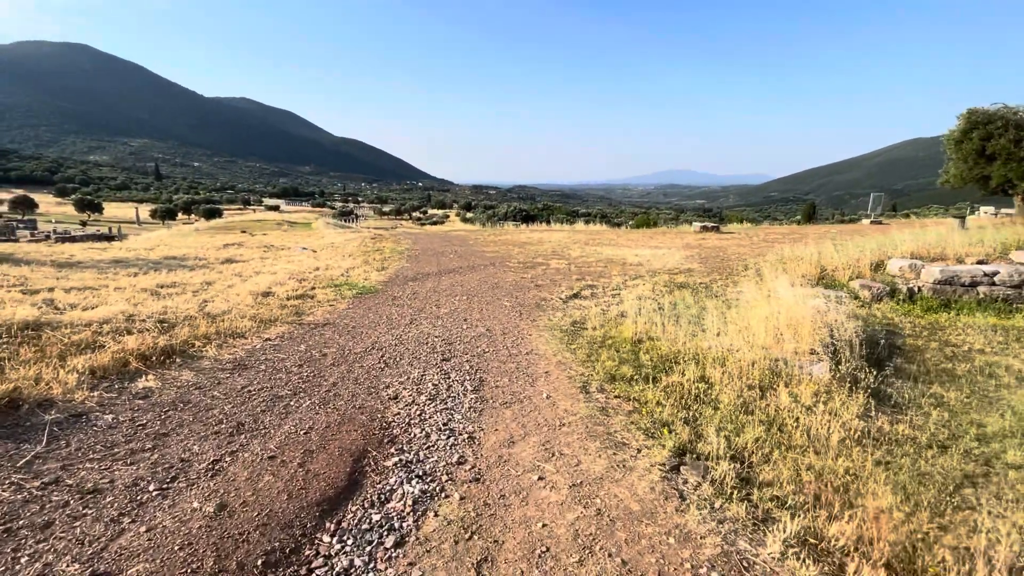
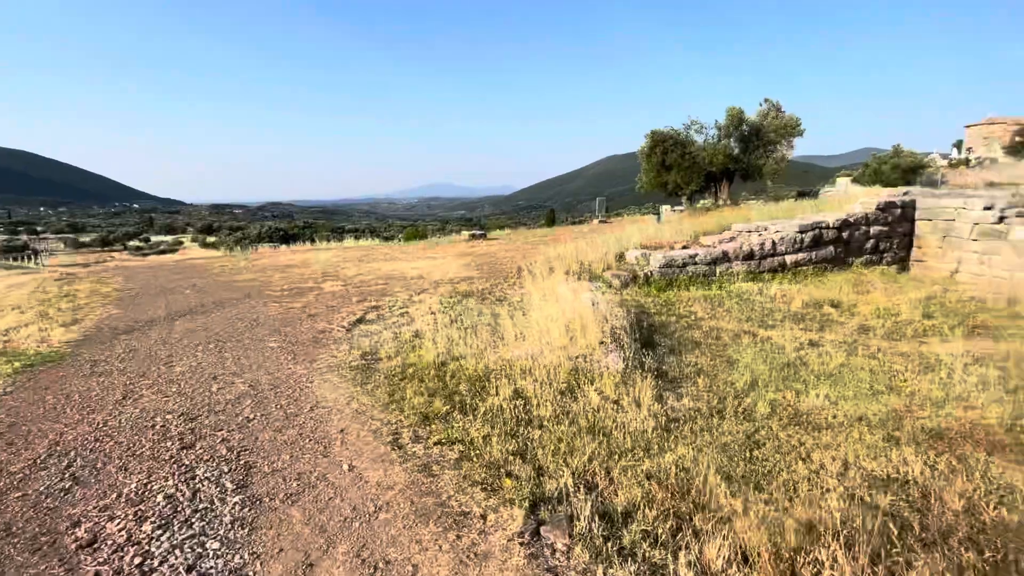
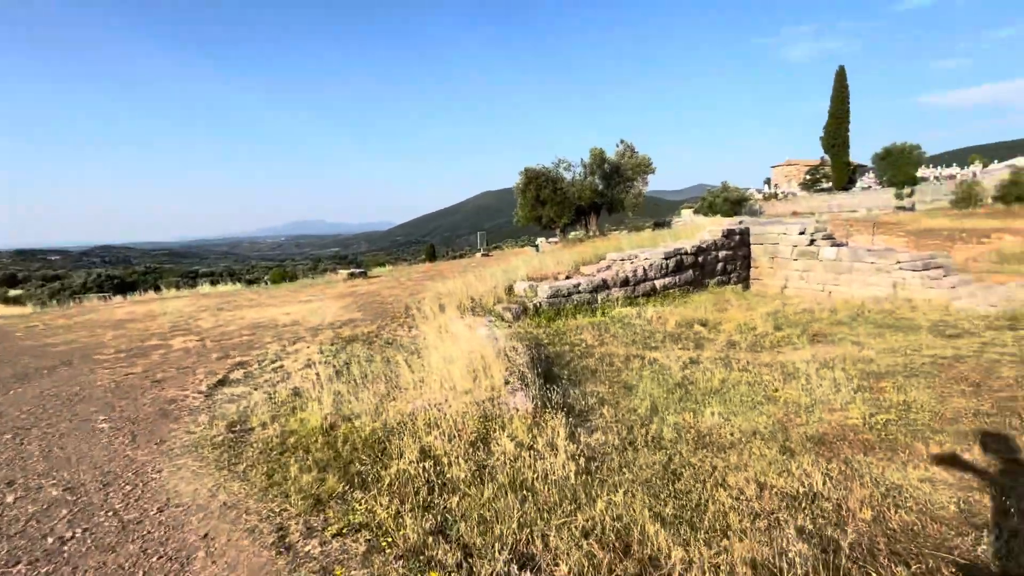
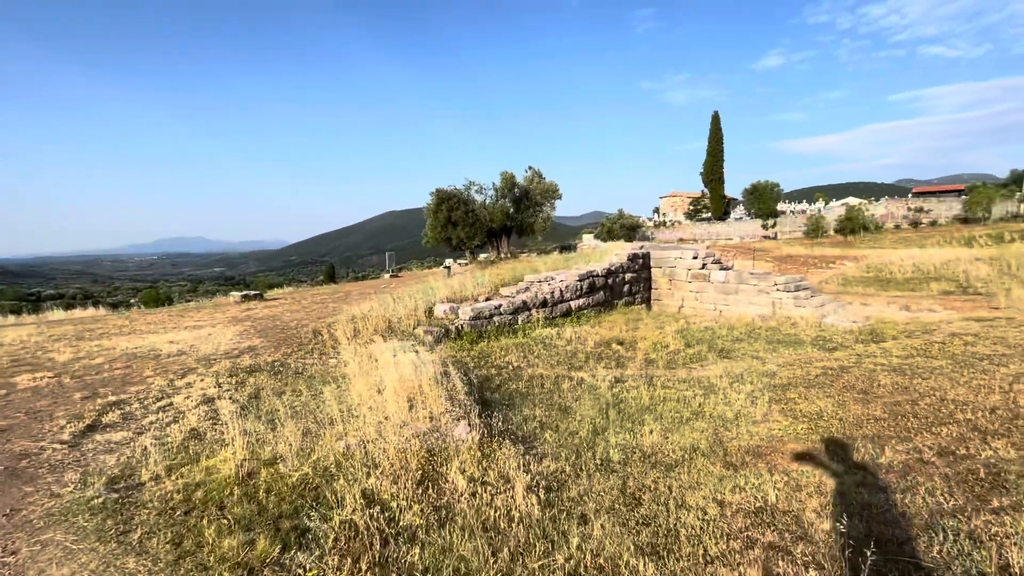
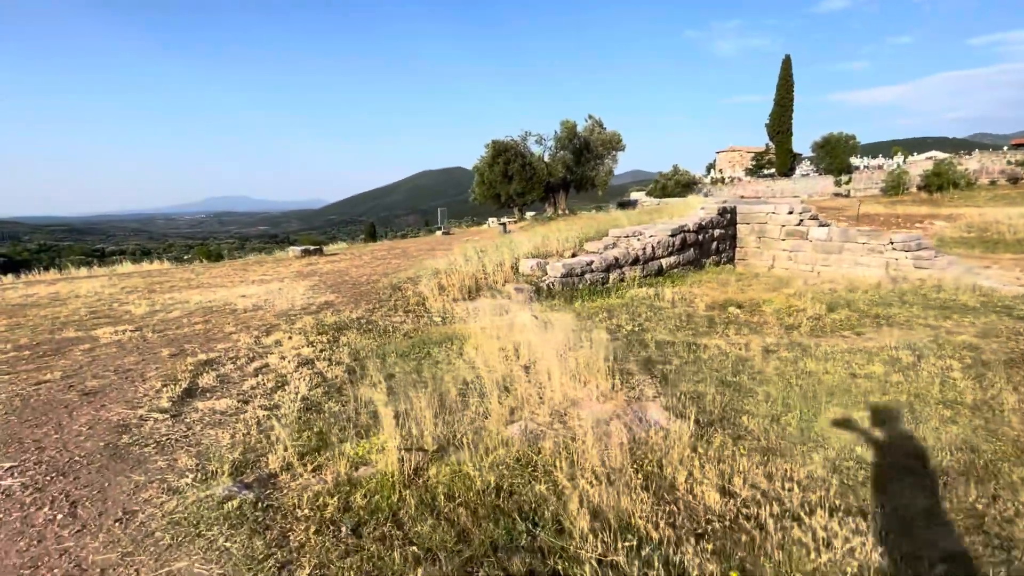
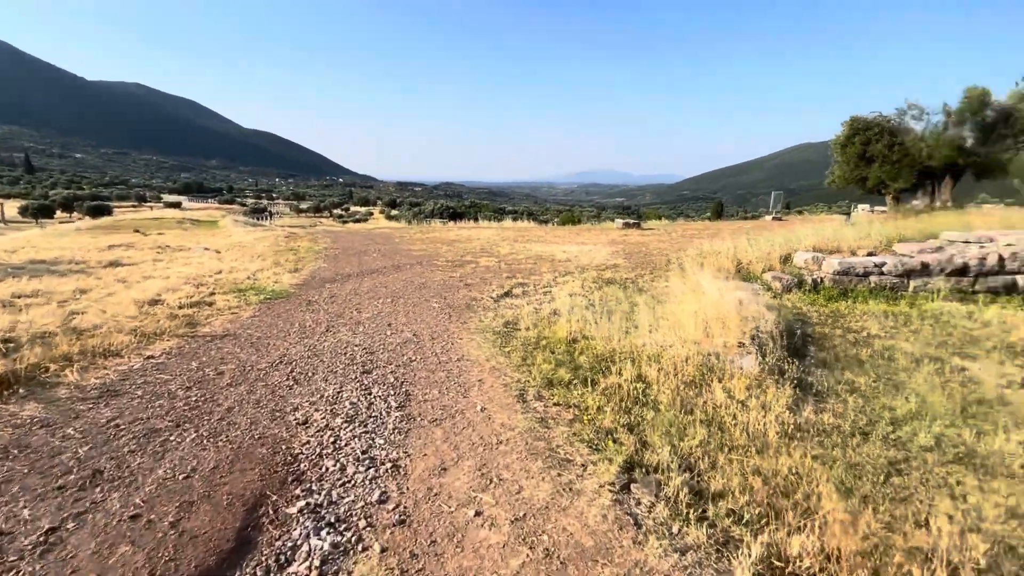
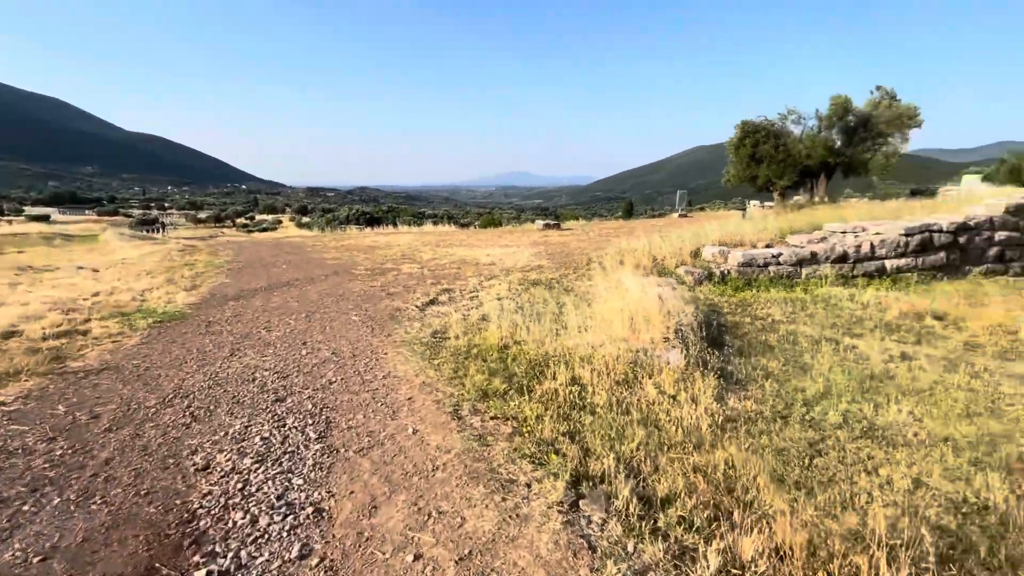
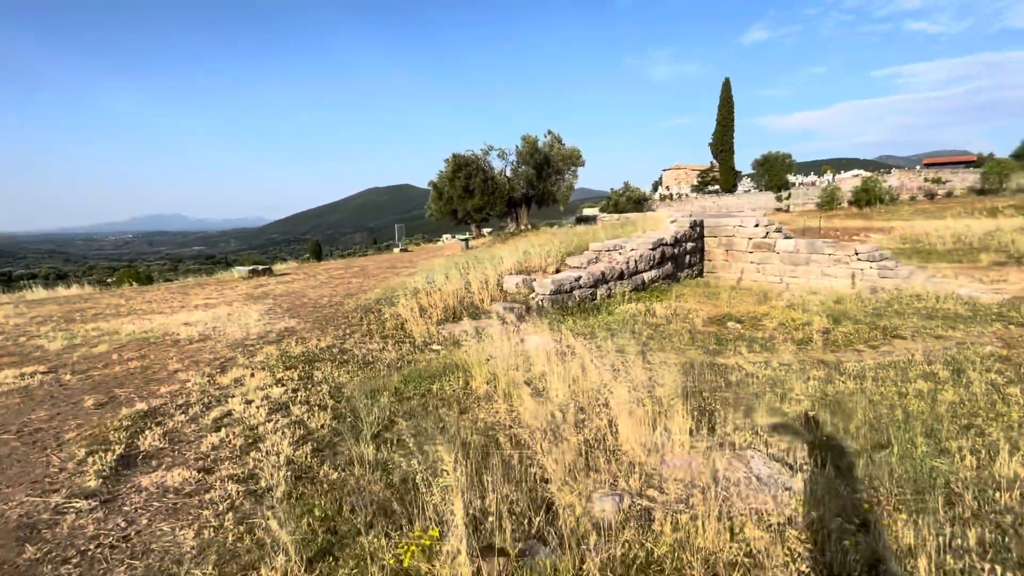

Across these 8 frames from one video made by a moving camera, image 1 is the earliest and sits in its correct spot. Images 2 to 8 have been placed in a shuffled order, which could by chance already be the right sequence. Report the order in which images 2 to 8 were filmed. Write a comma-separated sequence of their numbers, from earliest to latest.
6, 7, 2, 3, 4, 5, 8
